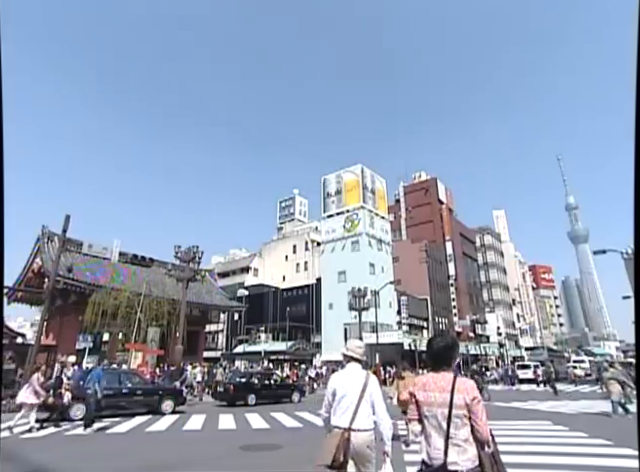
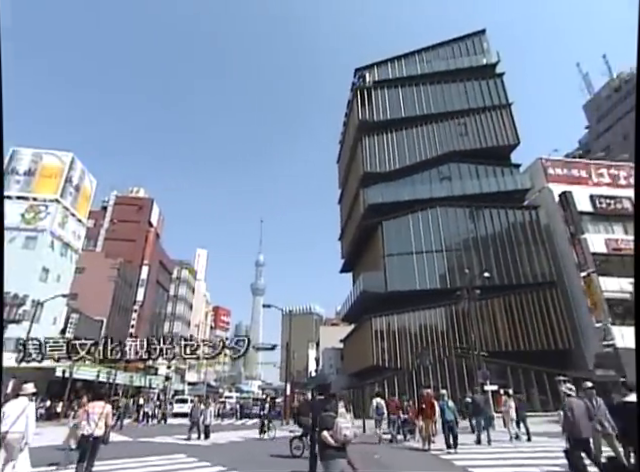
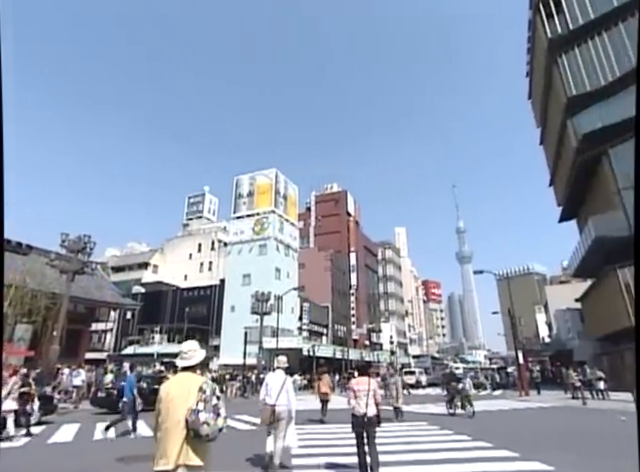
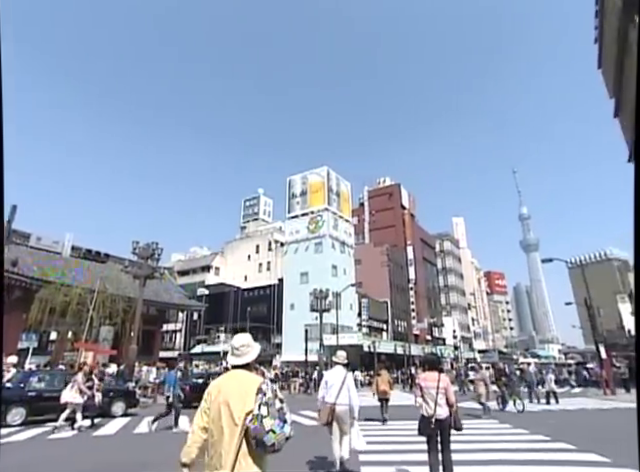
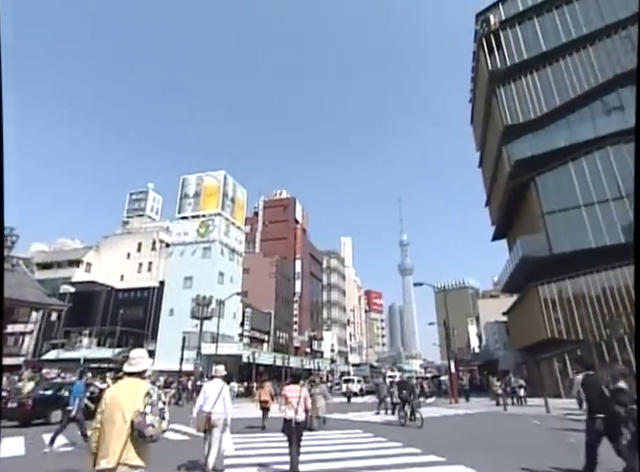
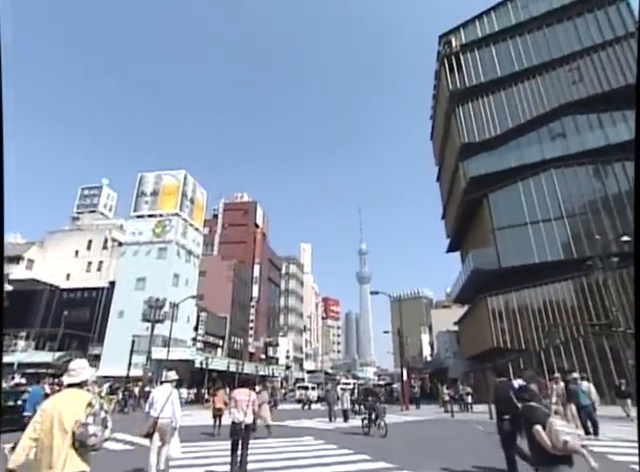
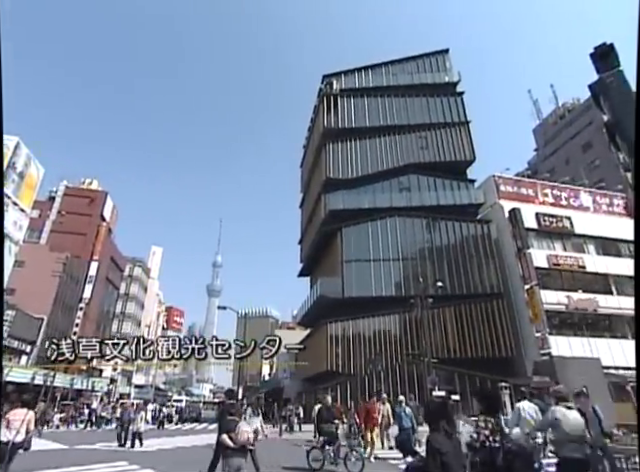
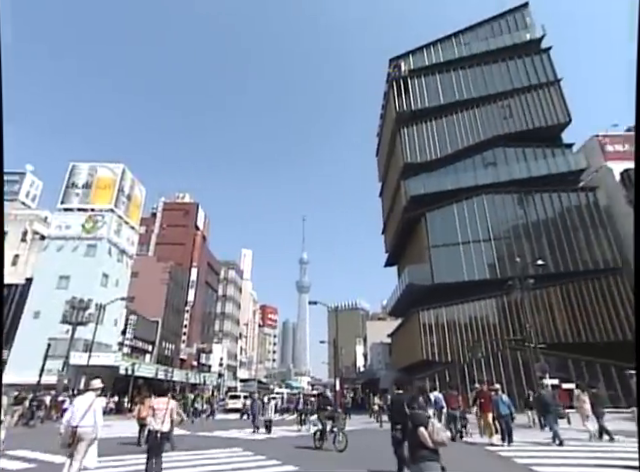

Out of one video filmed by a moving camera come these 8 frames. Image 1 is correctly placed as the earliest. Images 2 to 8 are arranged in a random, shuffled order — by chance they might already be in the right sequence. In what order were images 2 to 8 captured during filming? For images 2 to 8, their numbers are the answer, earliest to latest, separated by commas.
4, 3, 5, 6, 8, 2, 7
